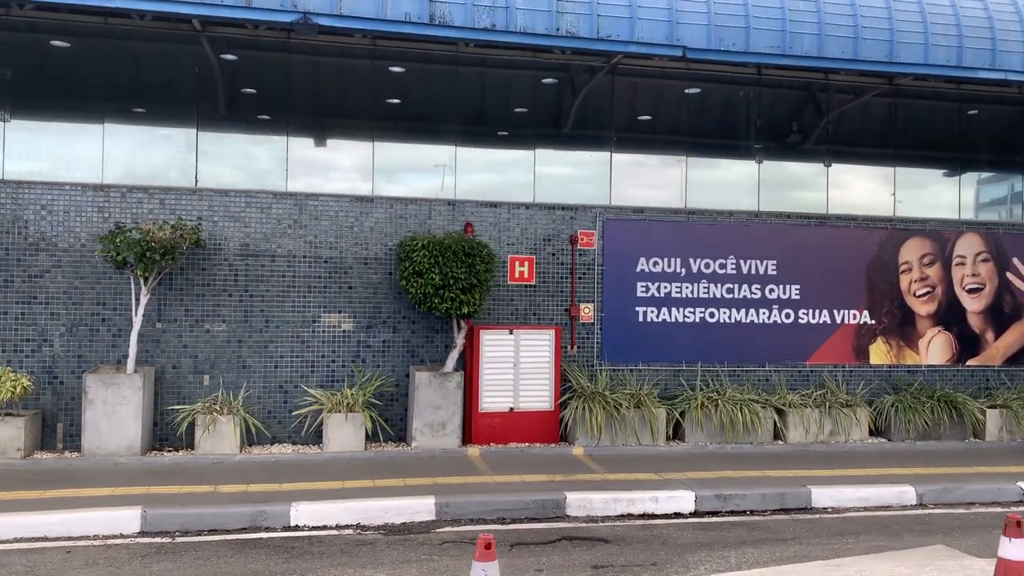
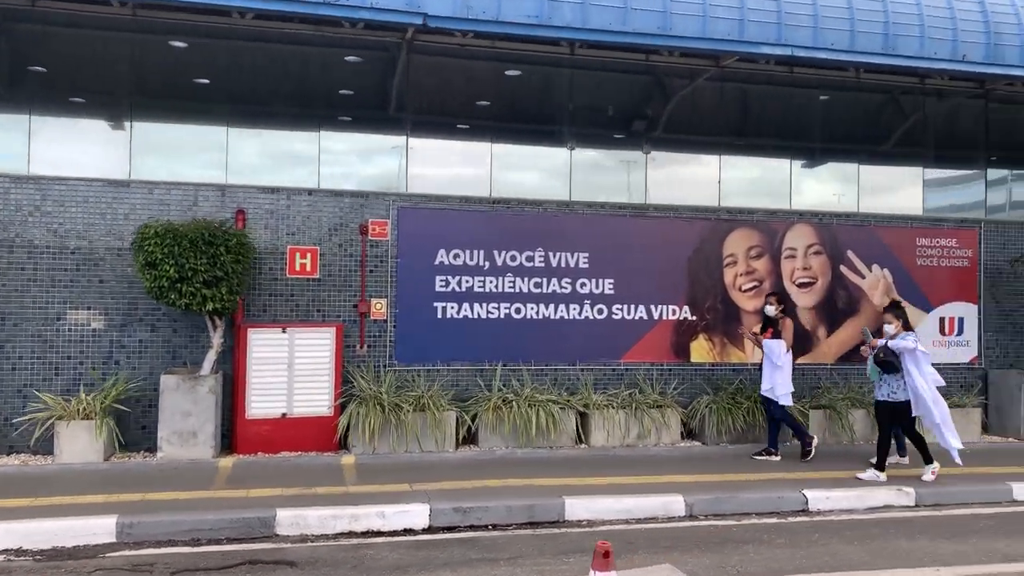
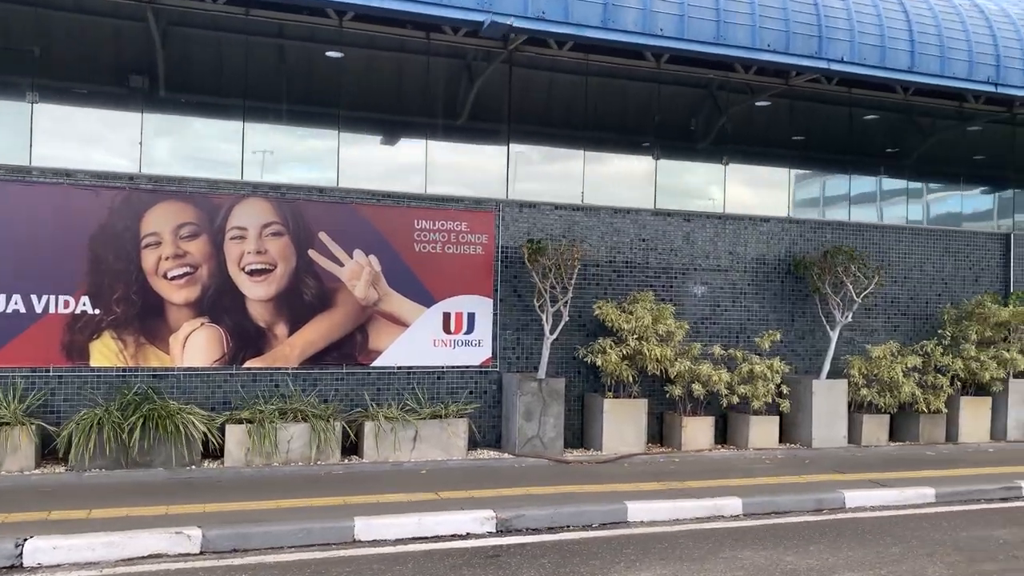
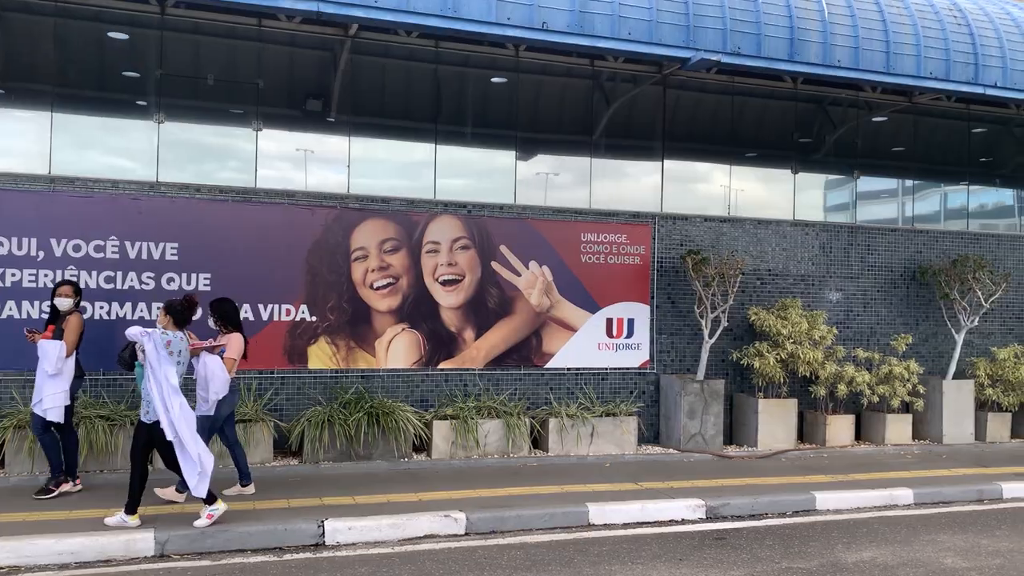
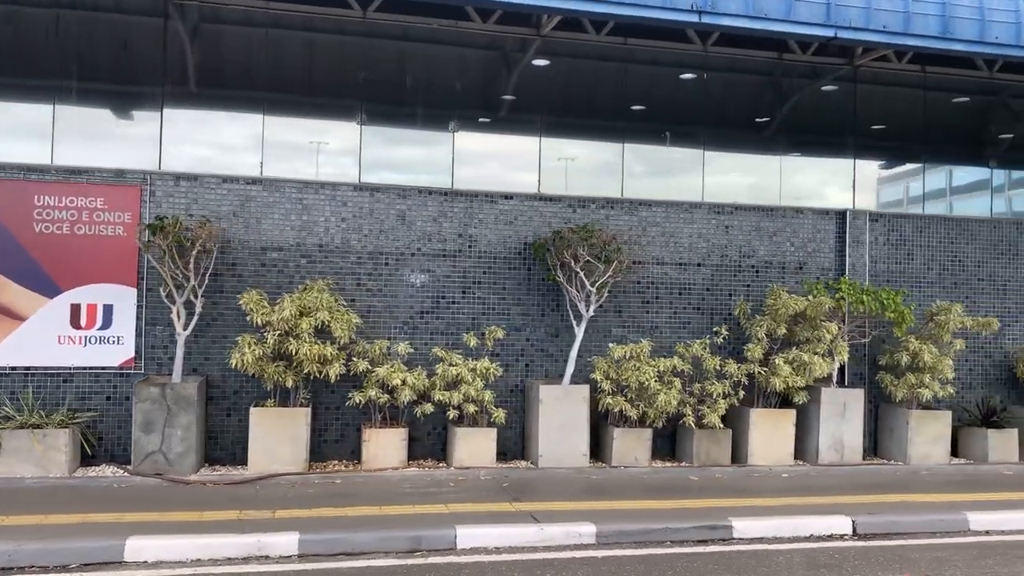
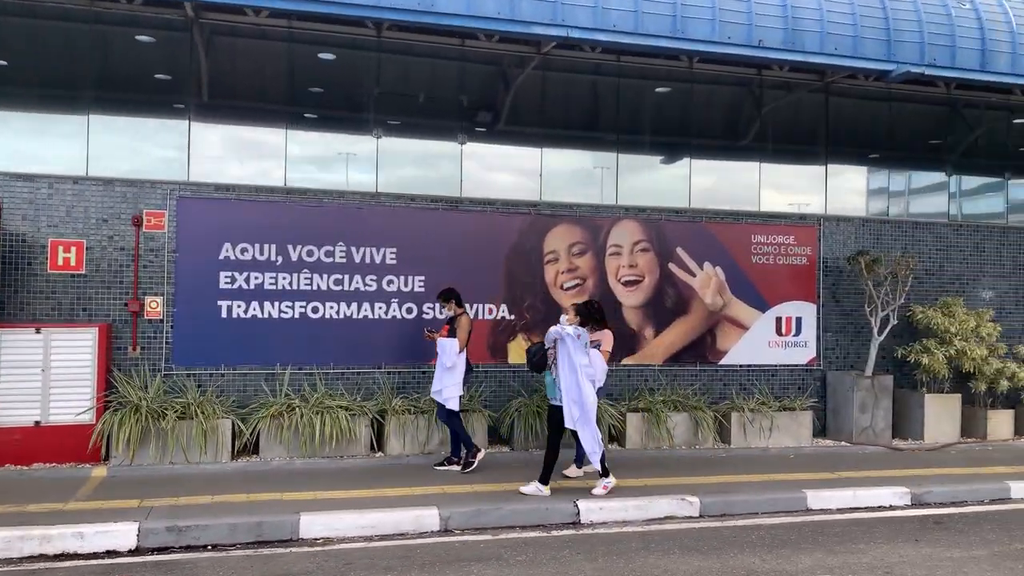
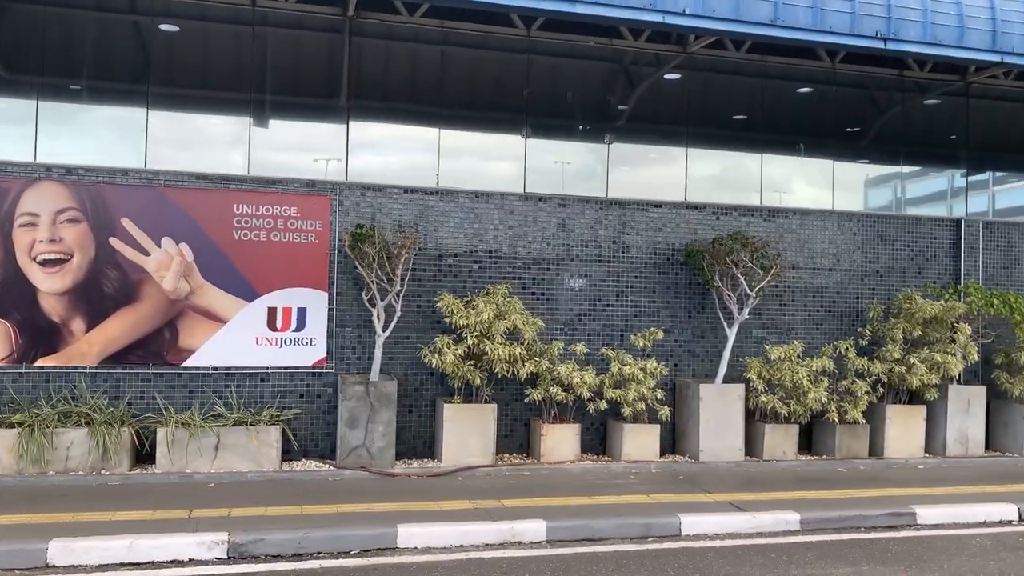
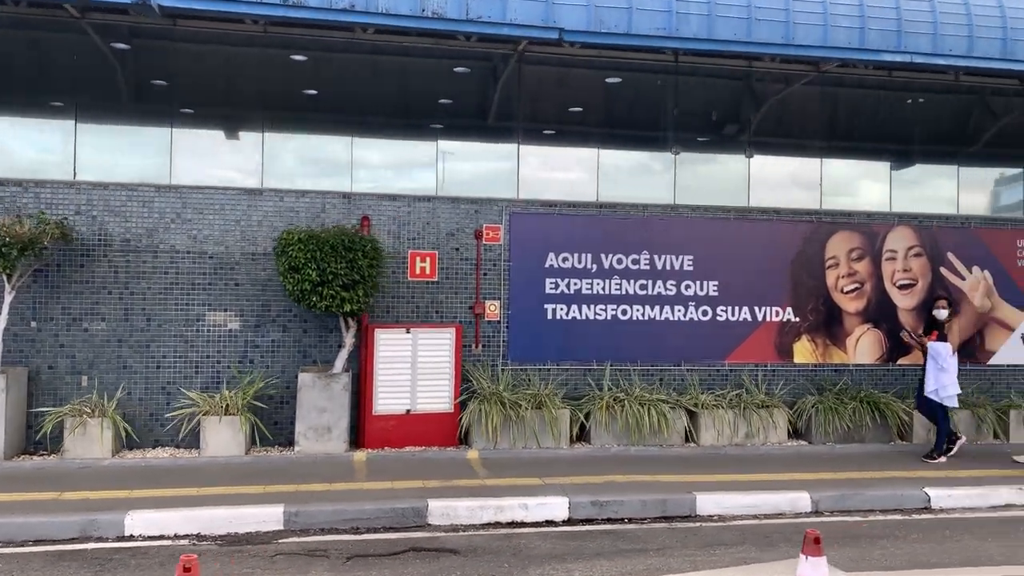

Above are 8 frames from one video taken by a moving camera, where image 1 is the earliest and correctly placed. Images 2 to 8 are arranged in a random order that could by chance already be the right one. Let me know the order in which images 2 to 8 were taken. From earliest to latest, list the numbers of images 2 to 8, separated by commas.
8, 2, 6, 4, 3, 7, 5
